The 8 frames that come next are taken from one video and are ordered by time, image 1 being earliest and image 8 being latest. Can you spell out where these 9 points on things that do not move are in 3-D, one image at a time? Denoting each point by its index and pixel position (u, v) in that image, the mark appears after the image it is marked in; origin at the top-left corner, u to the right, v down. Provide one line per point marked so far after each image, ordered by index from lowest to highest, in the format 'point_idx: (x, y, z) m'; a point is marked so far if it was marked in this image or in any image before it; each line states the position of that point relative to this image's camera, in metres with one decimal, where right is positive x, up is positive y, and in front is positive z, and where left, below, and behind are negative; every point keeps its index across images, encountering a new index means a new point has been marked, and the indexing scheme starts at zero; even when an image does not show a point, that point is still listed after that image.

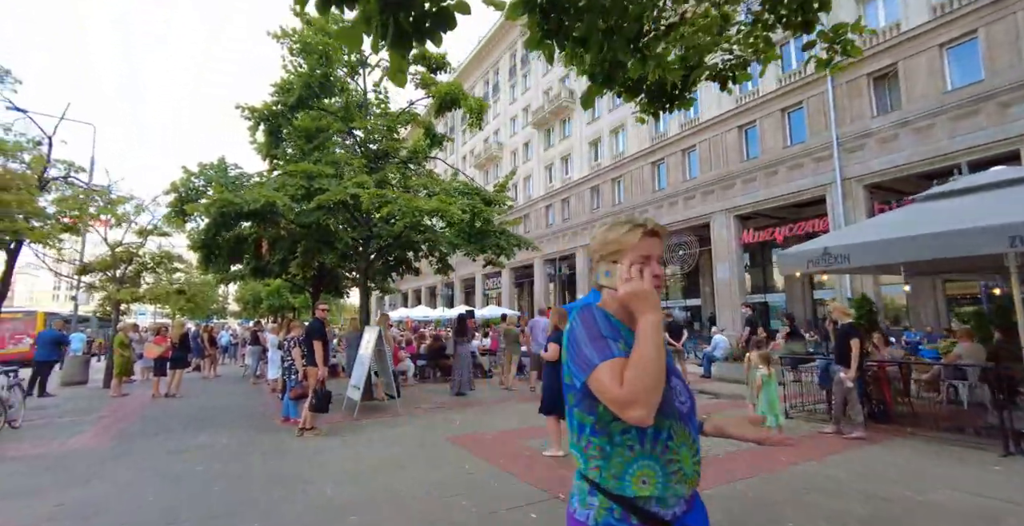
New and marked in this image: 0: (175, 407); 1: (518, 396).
0: (-7.4, -3.2, +11.0) m
1: (+0.1, -3.0, +11.1) m
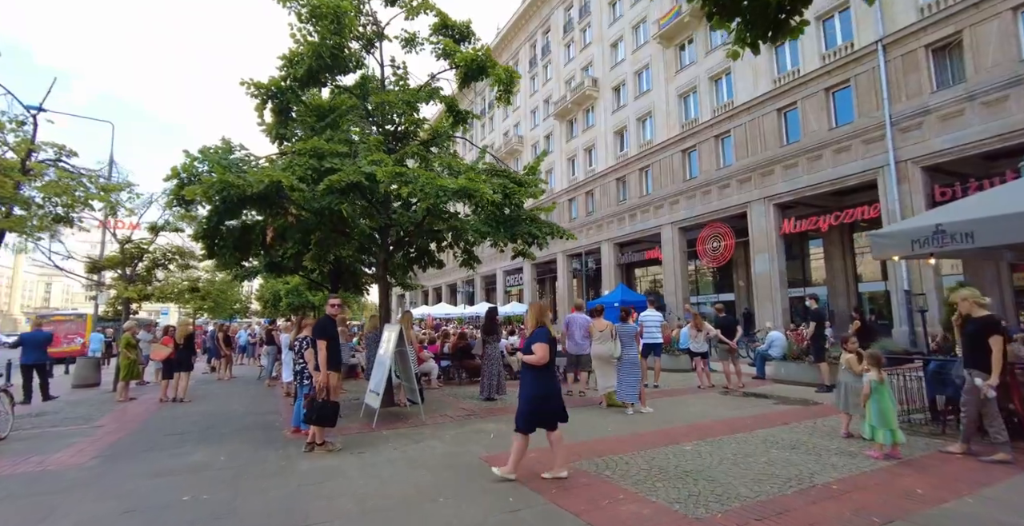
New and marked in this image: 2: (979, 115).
0: (-6.7, -3.0, +10.1) m
1: (+0.9, -2.7, +9.9) m
2: (+17.8, +5.7, +19.4) m
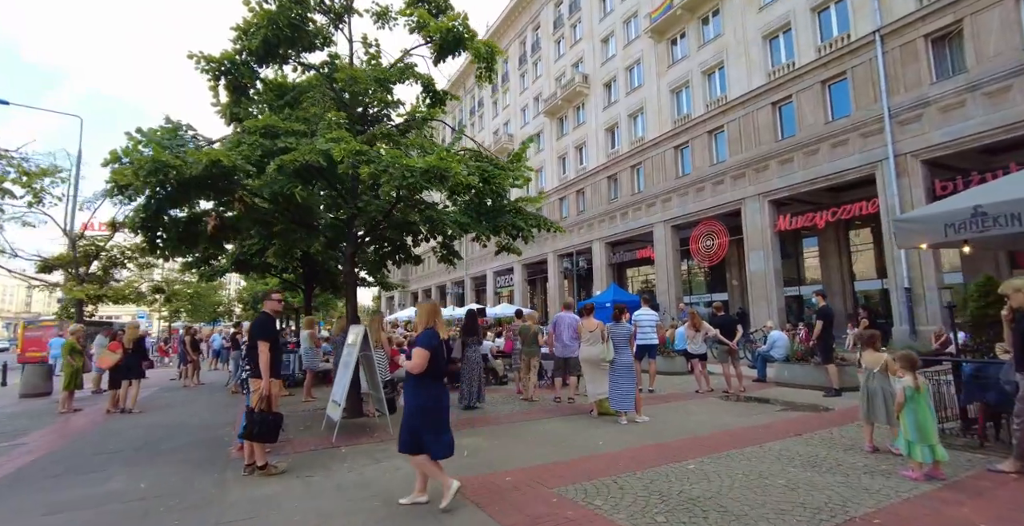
0: (-7.0, -3.0, +9.1) m
1: (+0.5, -2.6, +8.9) m
2: (+17.3, +5.8, +18.7) m
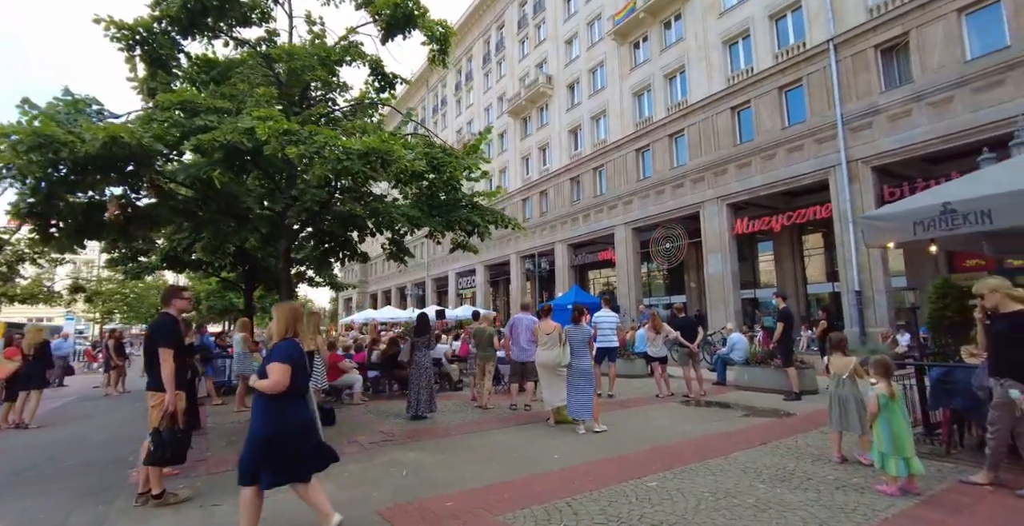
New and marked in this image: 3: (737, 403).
0: (-7.8, -2.9, +8.0) m
1: (-0.3, -2.6, +8.4) m
2: (+15.9, +5.7, +19.4) m
3: (+4.3, -2.7, +9.6) m
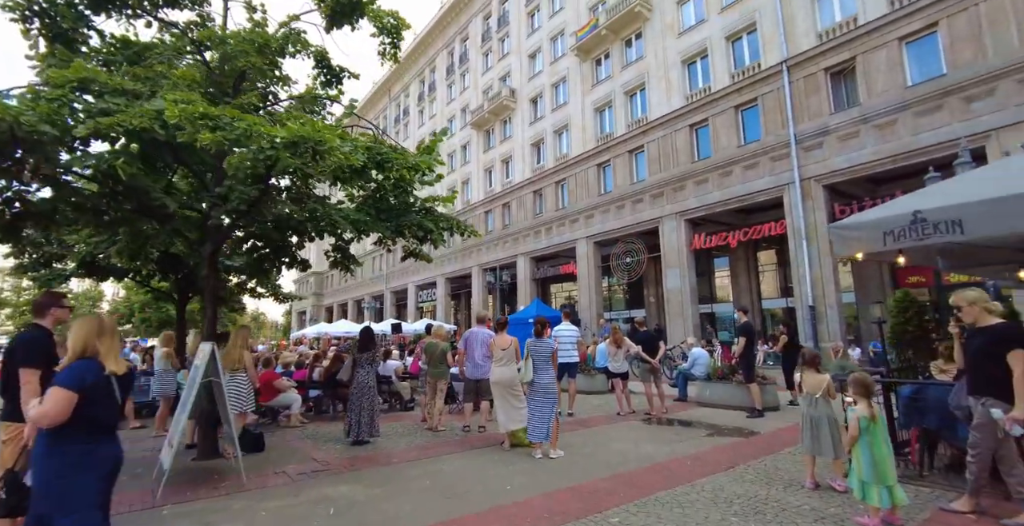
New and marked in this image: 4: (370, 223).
0: (-8.5, -2.9, +6.7) m
1: (-1.0, -2.7, +7.7) m
2: (+14.3, +5.0, +20.1) m
3: (+3.5, -2.9, +9.3) m
4: (-2.3, +0.6, +8.0) m
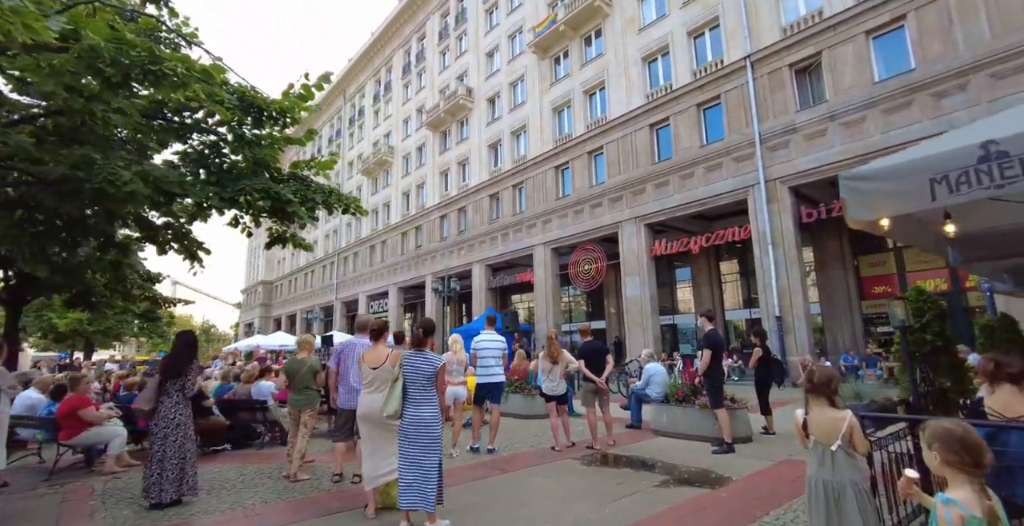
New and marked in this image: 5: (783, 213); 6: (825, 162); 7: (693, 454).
0: (-9.7, -2.6, +3.8) m
1: (-2.3, -2.5, +5.3) m
2: (+12.2, +4.8, +18.8) m
3: (+2.0, -2.8, +7.2) m
4: (-3.6, +0.9, +5.6) m
5: (+10.7, +2.0, +20.0) m
6: (+11.8, +3.8, +19.0) m
7: (+2.7, -2.8, +7.4) m
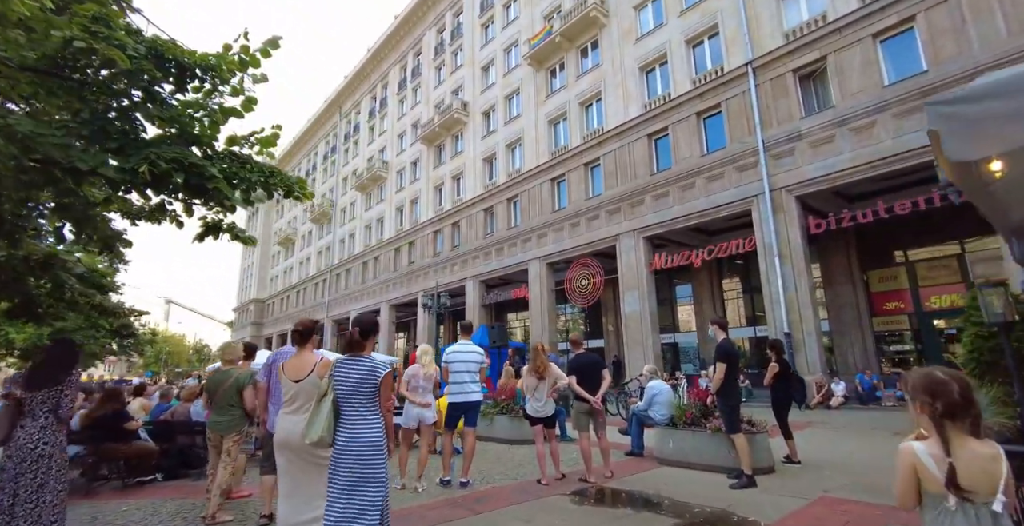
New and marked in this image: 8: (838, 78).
0: (-10.0, -2.4, +2.5) m
1: (-2.6, -2.4, +4.0) m
2: (+11.9, +4.3, +17.9) m
3: (+1.7, -2.7, +5.9) m
4: (-3.9, +1.0, +4.5) m
5: (+10.4, +1.5, +19.0) m
6: (+11.5, +3.3, +18.0) m
7: (+2.4, -2.7, +6.1) m
8: (+12.0, +6.8, +18.5) m
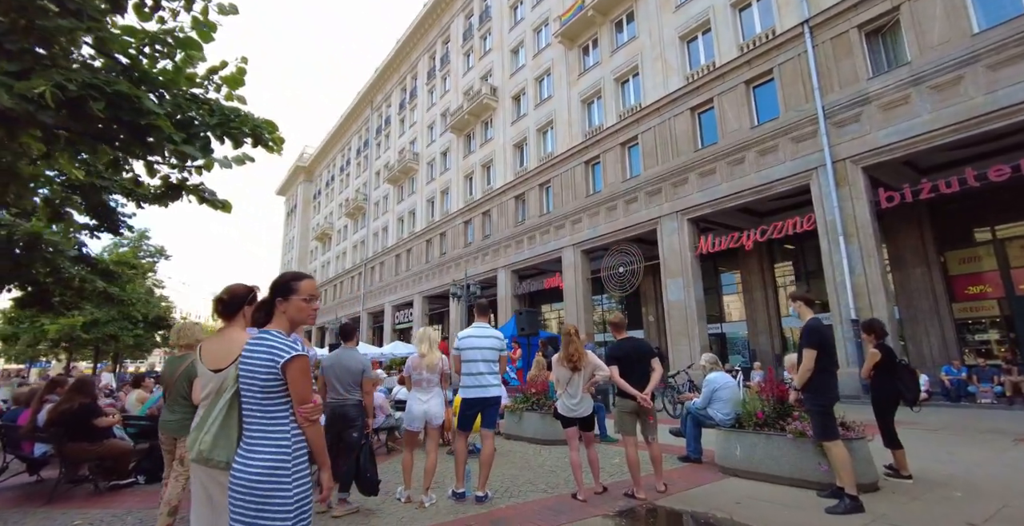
0: (-10.0, -2.1, +2.0) m
1: (-2.5, -2.0, +2.9) m
2: (+12.9, +5.0, +15.7) m
3: (+2.0, -2.3, +4.5) m
4: (-3.8, +1.3, +3.5) m
5: (+11.5, +2.2, +16.9) m
6: (+12.5, +4.0, +15.8) m
7: (+2.6, -2.3, +4.7) m
8: (+13.0, +7.5, +16.2) m
